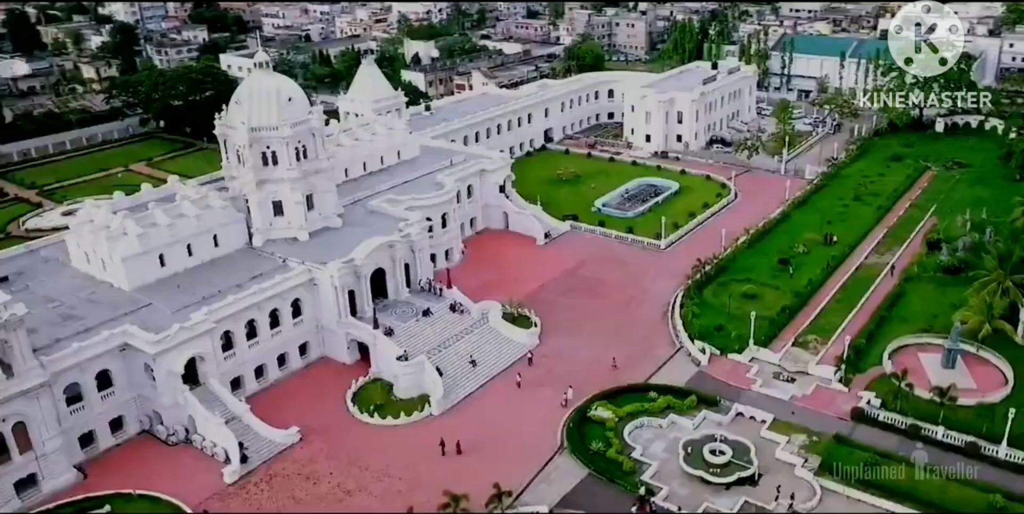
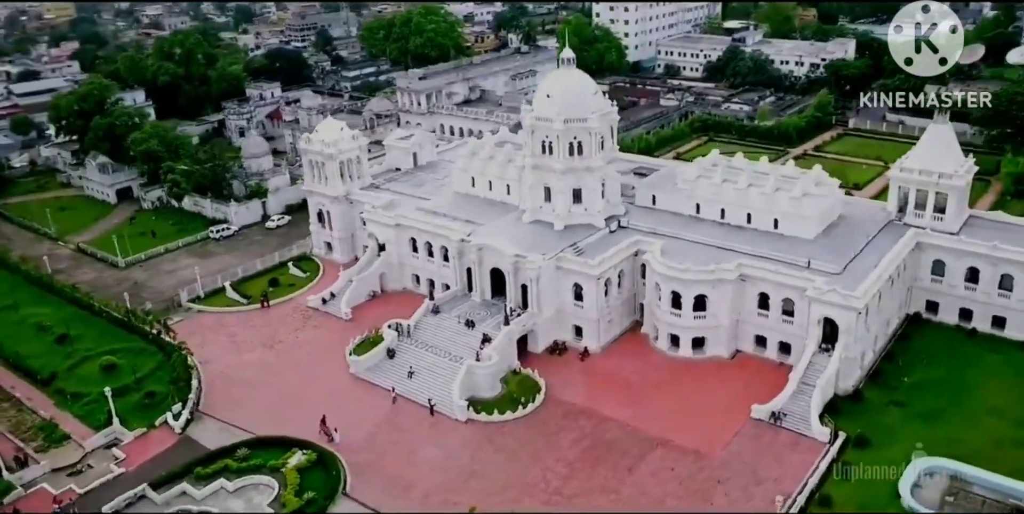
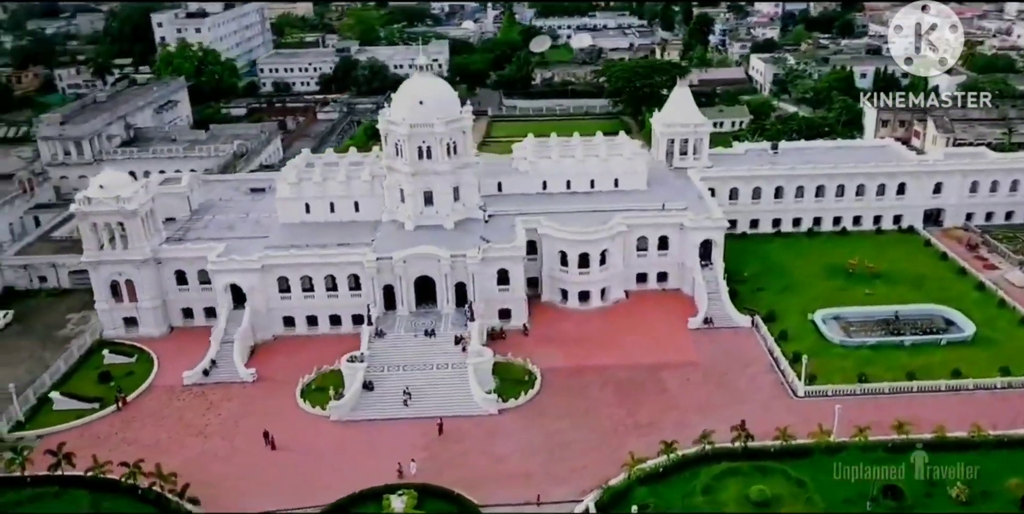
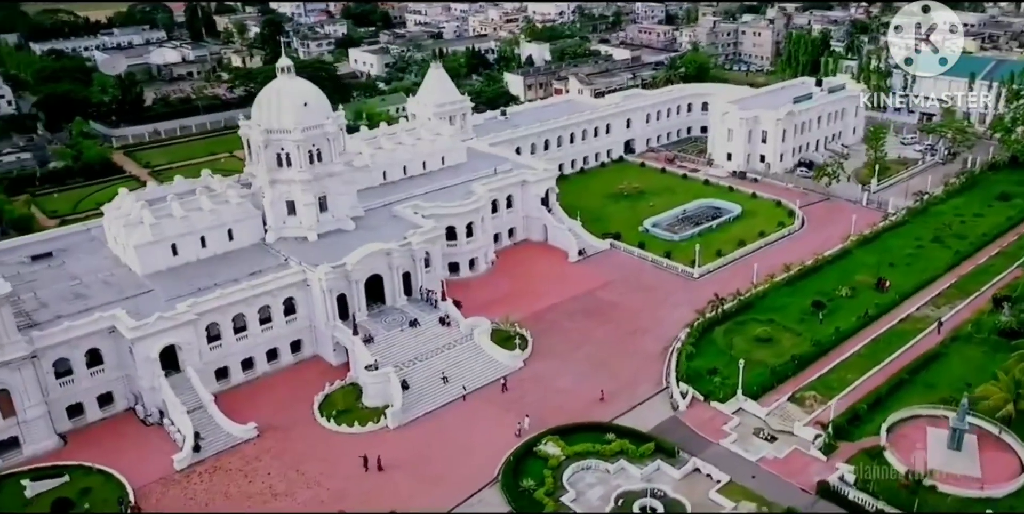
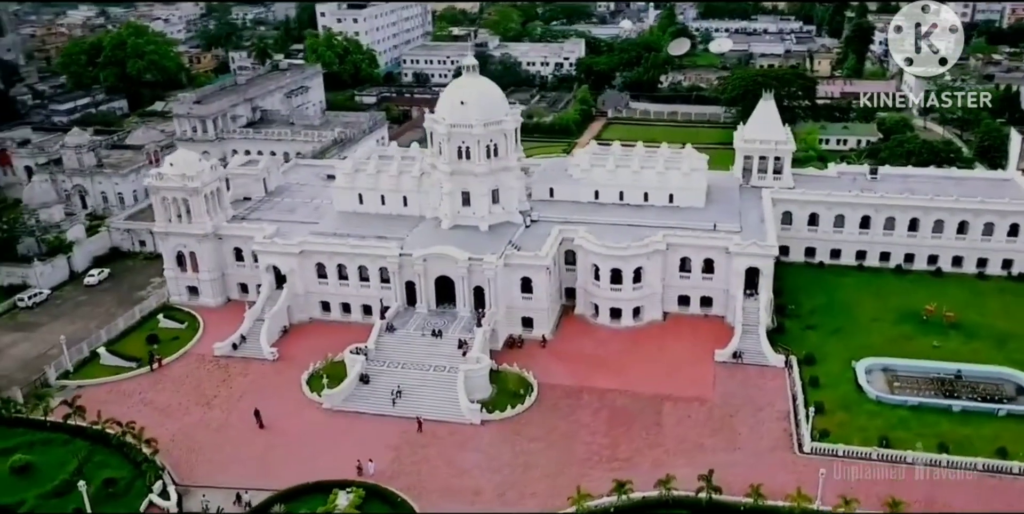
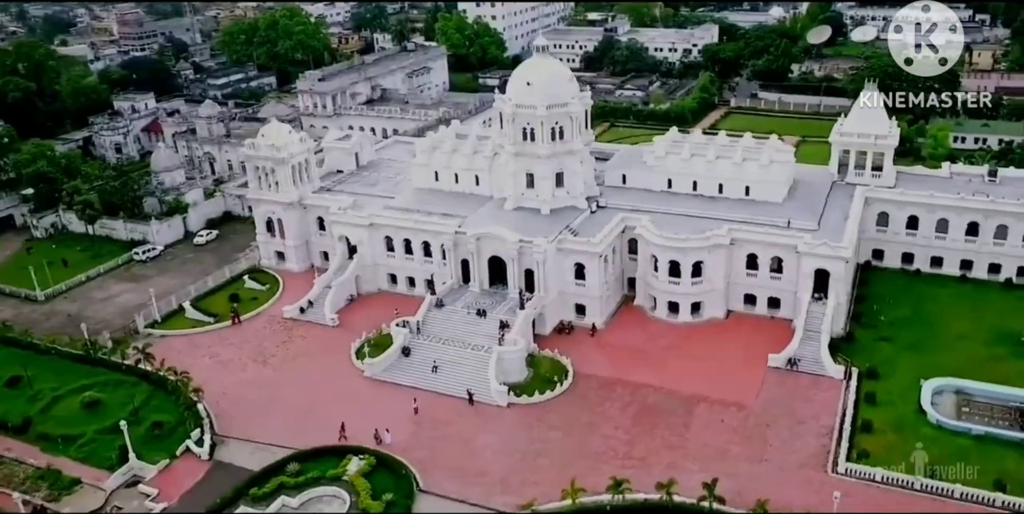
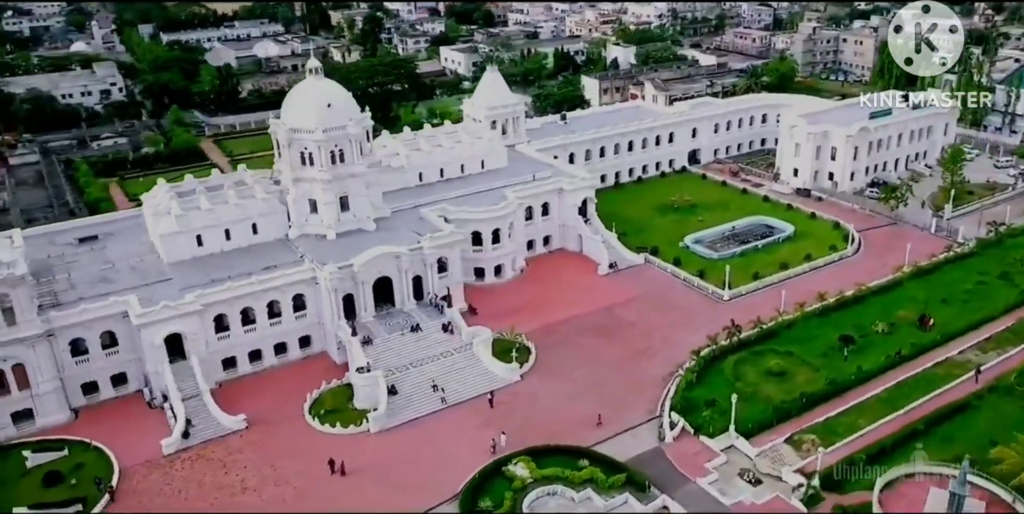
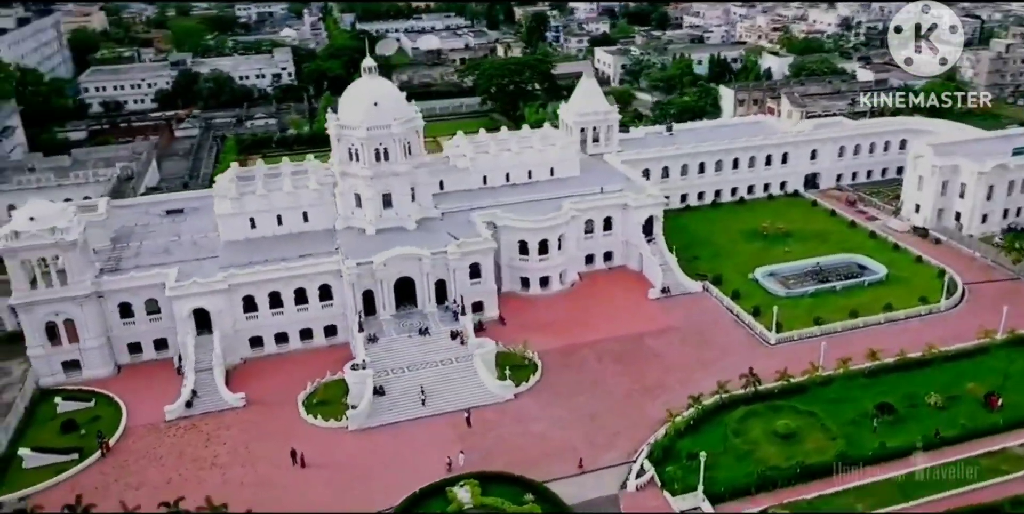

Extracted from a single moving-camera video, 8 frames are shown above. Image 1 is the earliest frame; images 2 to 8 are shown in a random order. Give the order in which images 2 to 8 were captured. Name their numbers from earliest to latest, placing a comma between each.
4, 7, 8, 3, 5, 6, 2
